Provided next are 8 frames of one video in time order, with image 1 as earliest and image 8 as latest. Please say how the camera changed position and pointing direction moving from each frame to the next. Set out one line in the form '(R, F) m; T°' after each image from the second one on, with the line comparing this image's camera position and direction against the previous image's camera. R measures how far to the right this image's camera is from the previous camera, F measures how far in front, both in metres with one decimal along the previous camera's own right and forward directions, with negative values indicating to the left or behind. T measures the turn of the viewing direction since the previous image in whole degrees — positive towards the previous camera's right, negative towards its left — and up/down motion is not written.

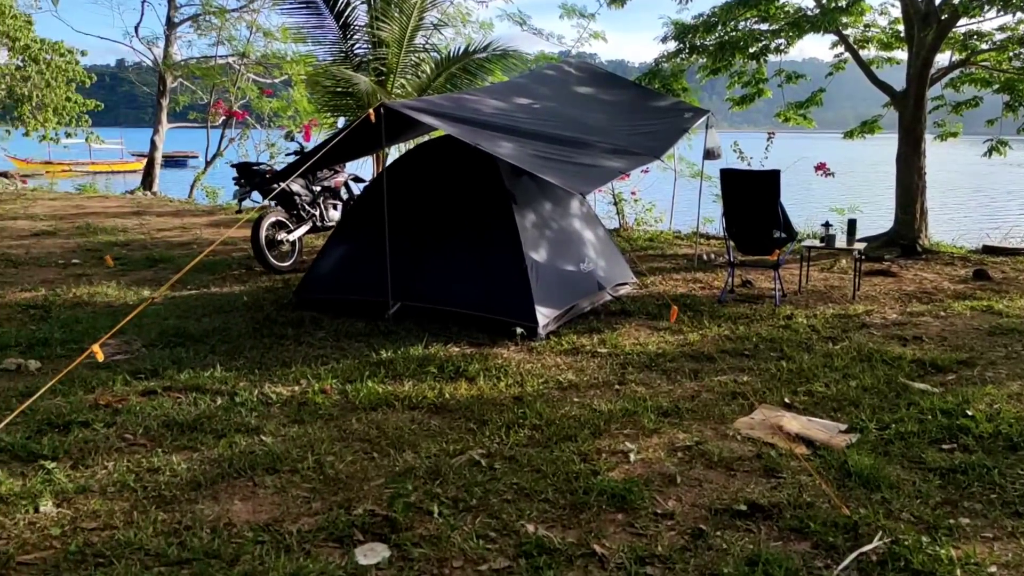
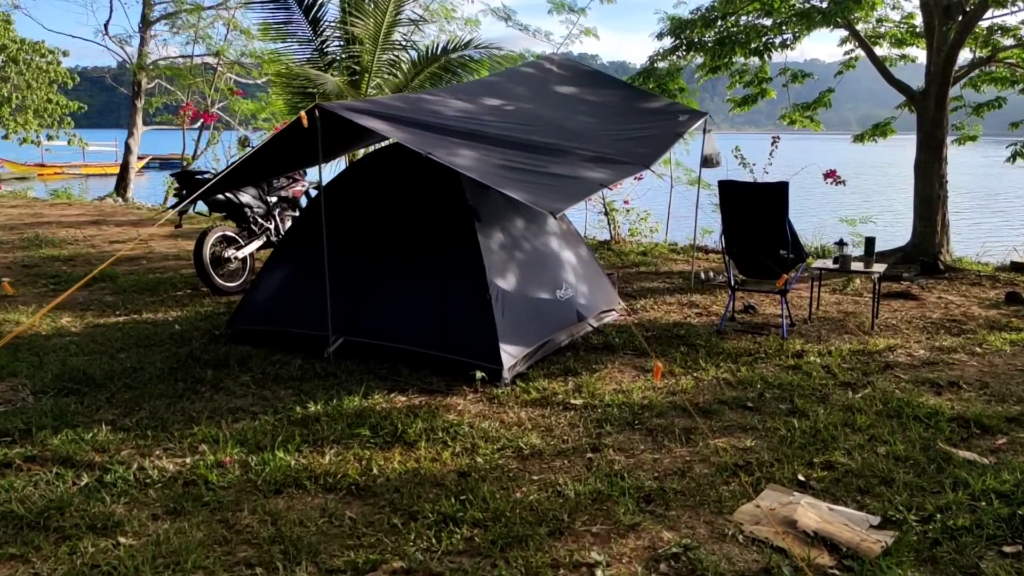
(+0.2, +0.8) m; 0°
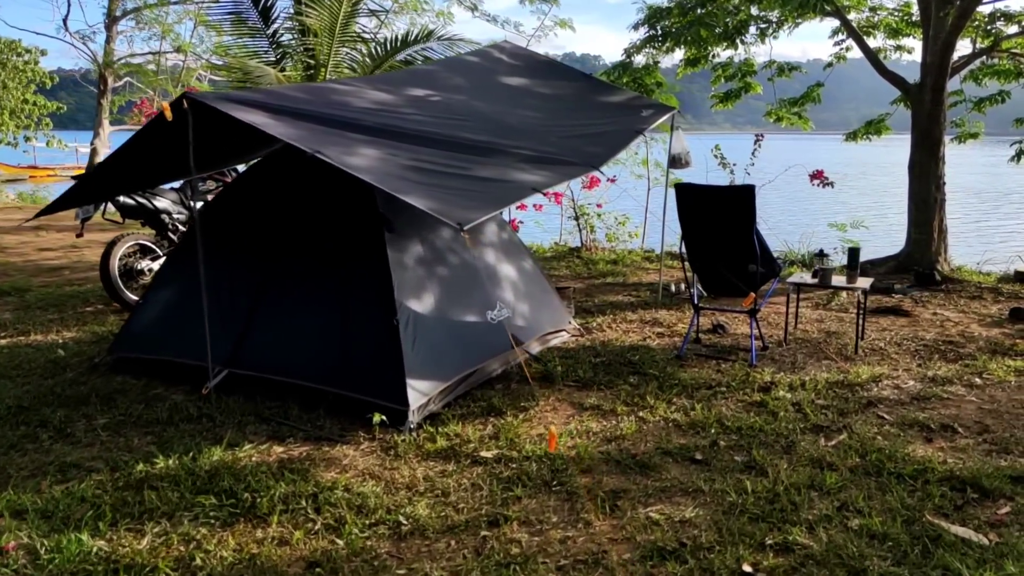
(+0.4, +0.7) m; 0°
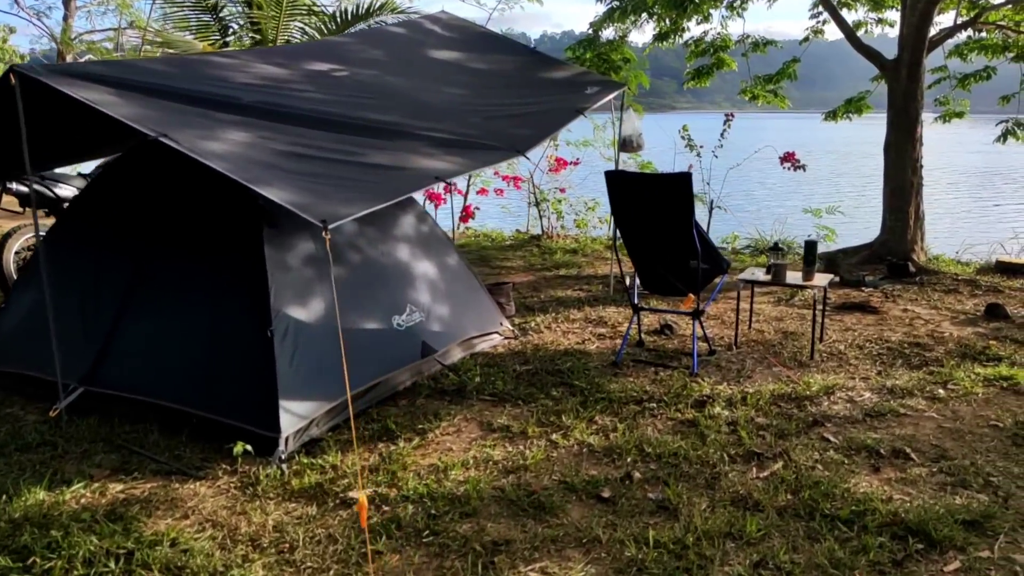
(+0.4, +0.5) m; 0°
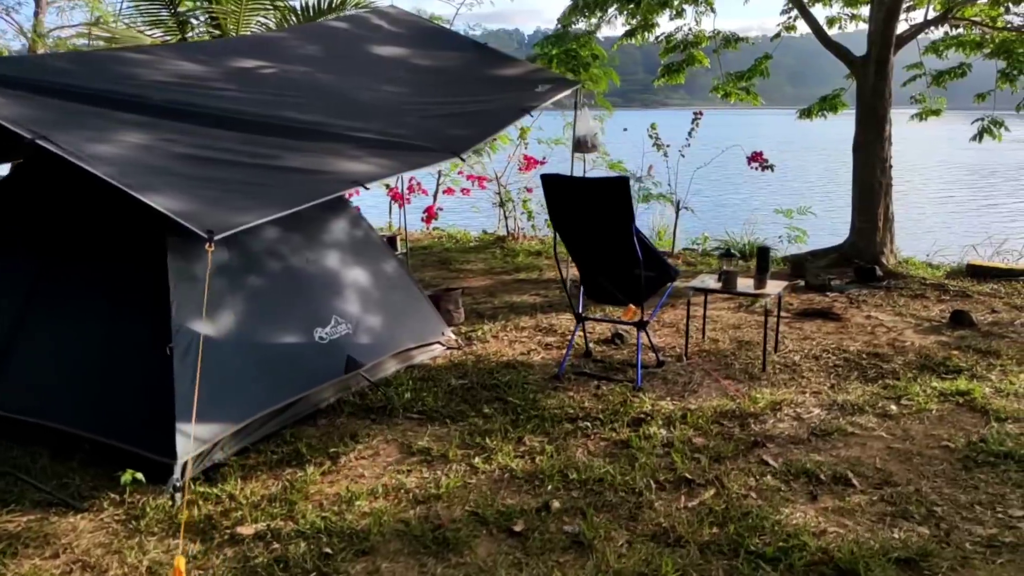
(+0.3, +0.2) m; 0°
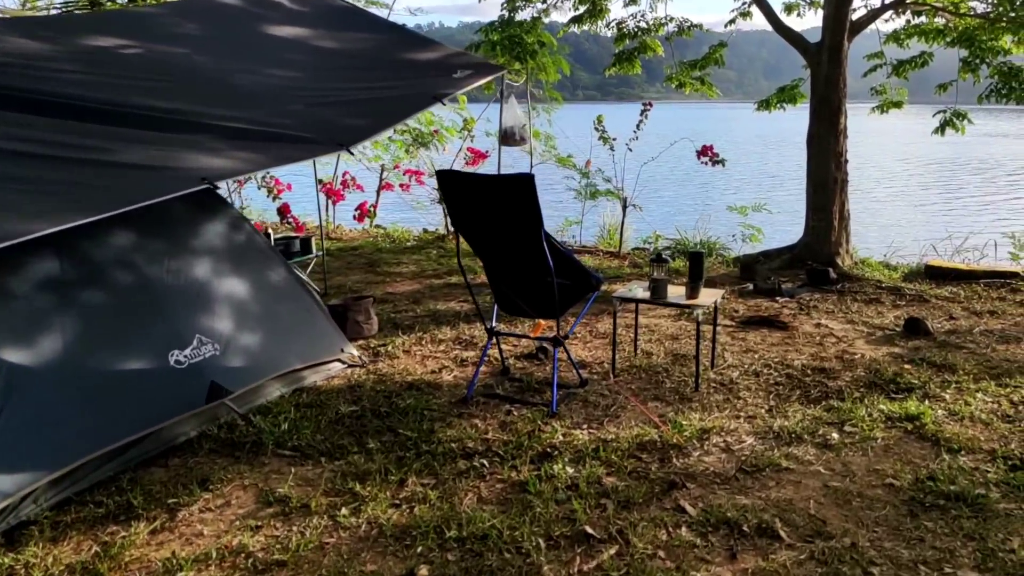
(+0.4, +0.5) m; +2°
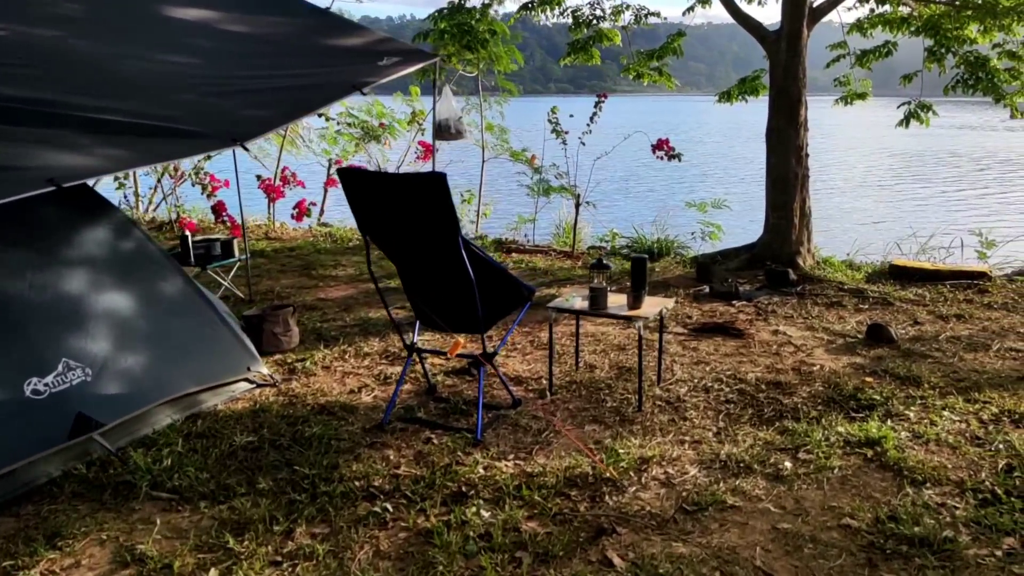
(+0.2, +0.4) m; +2°
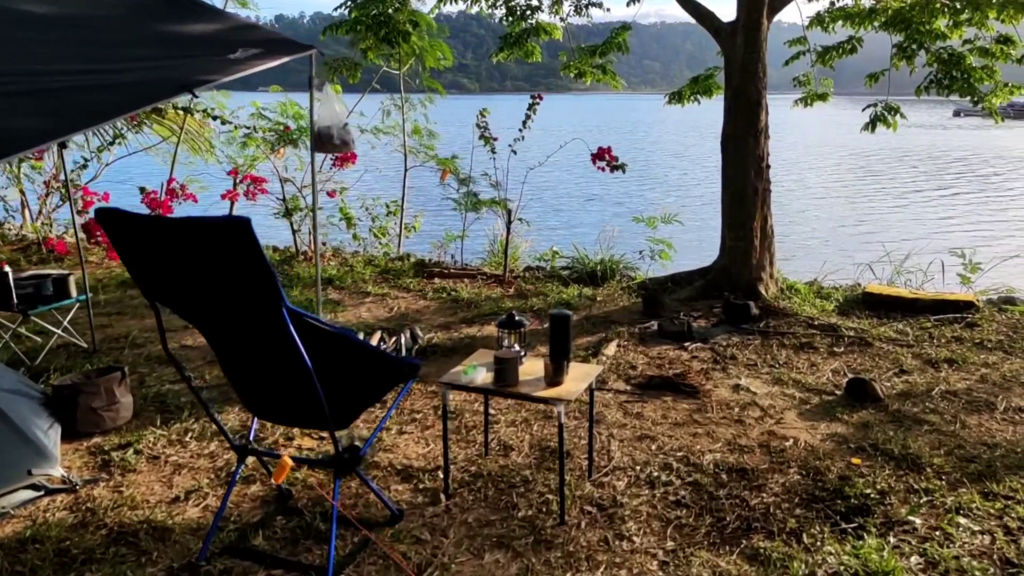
(+0.3, +0.8) m; +3°
